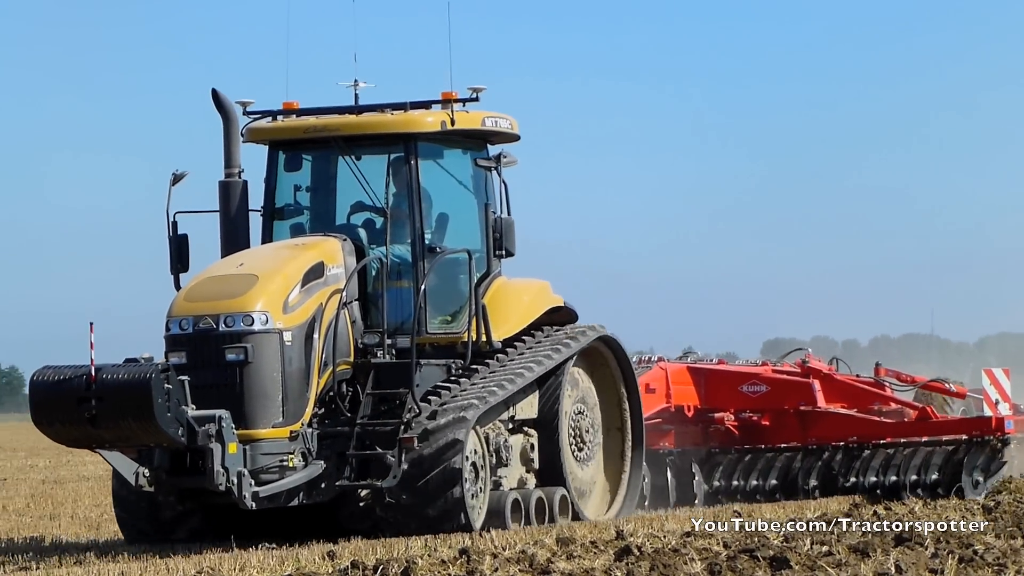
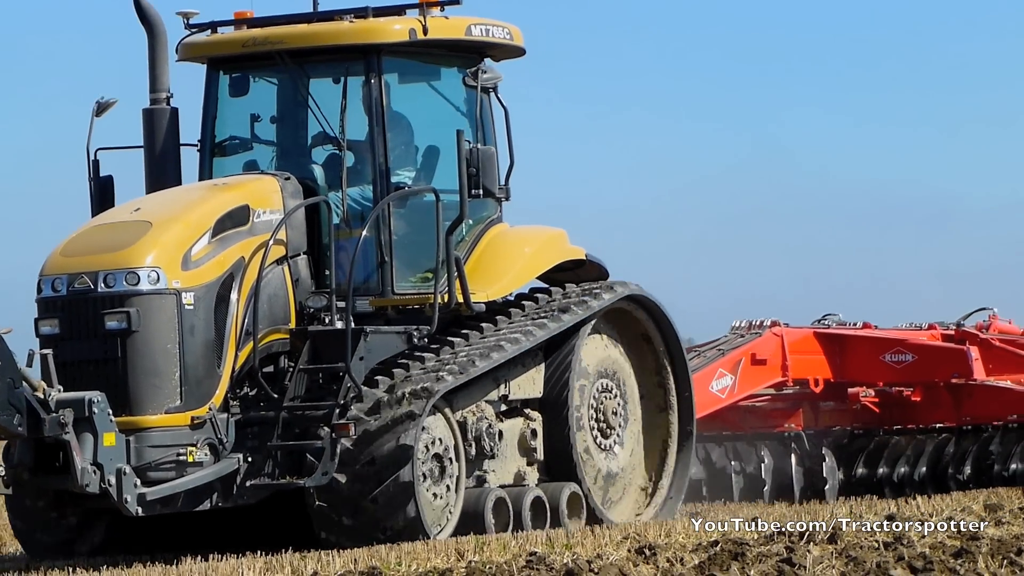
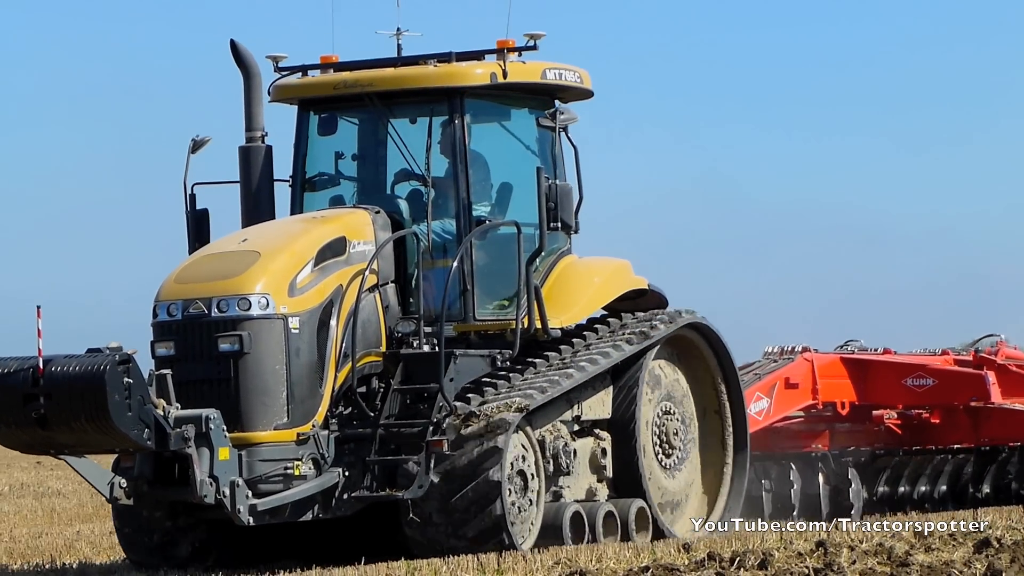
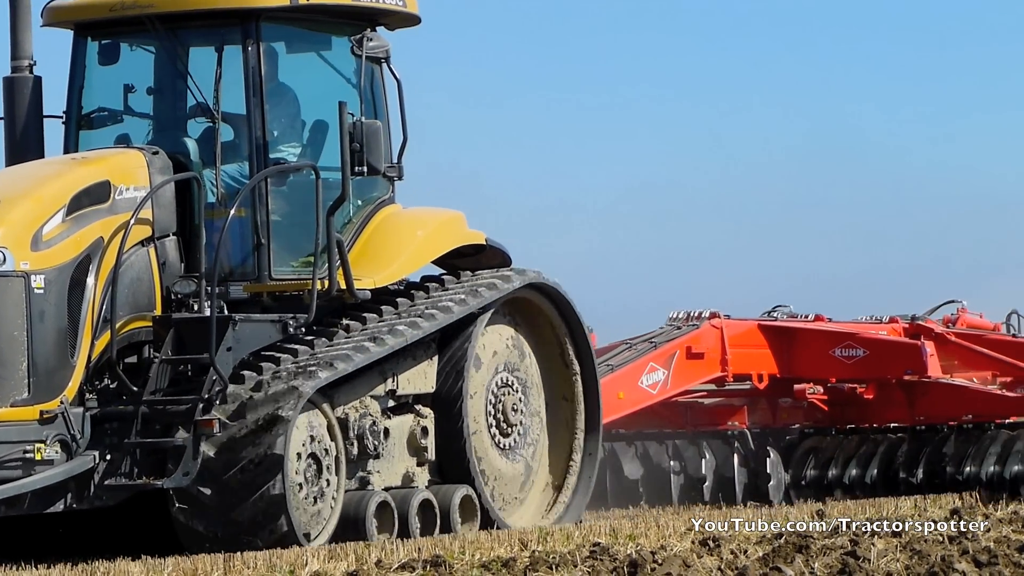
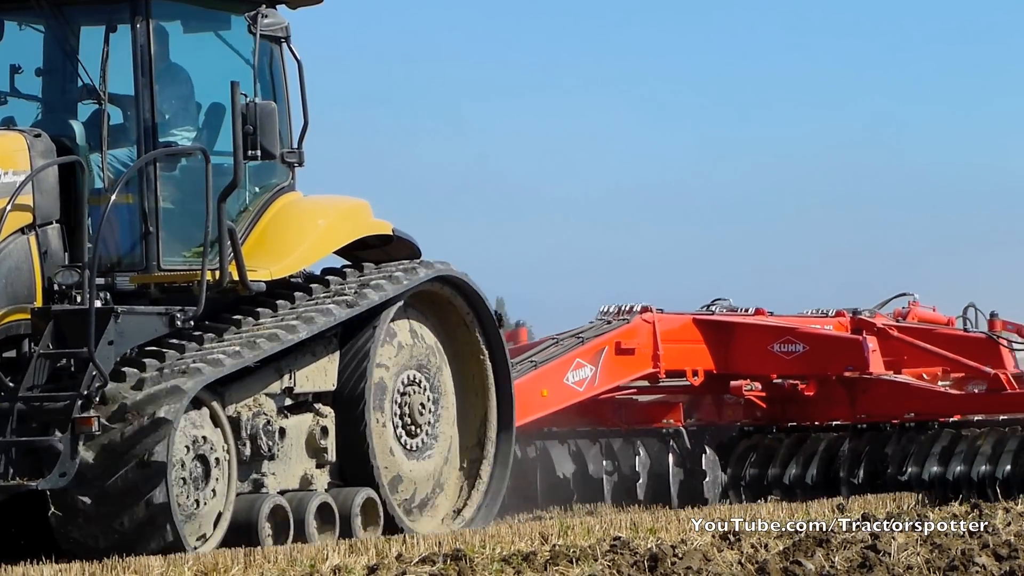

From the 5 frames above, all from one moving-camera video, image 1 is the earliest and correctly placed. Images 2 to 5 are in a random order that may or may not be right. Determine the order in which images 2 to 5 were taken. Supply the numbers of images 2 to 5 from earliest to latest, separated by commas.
3, 2, 4, 5
